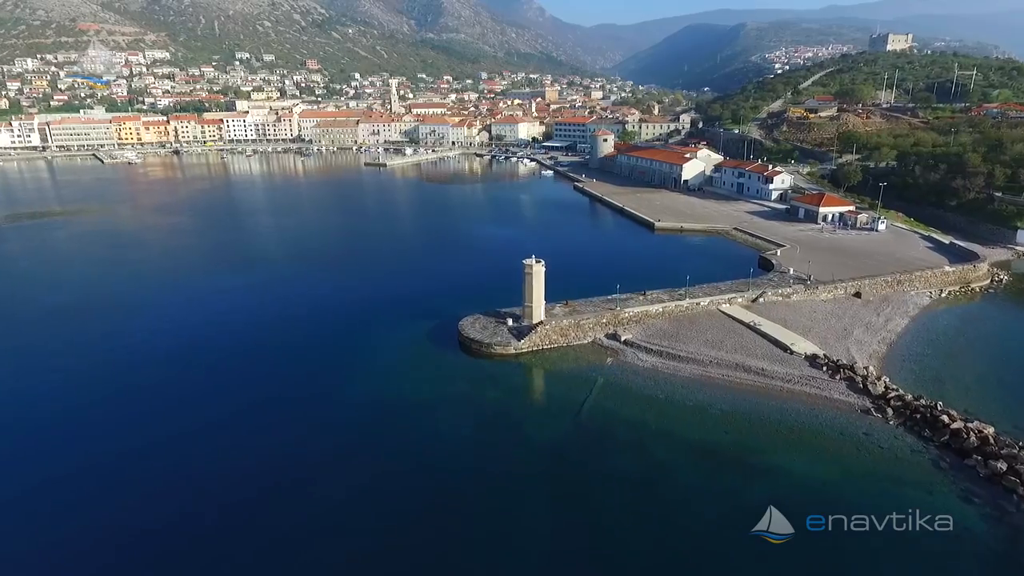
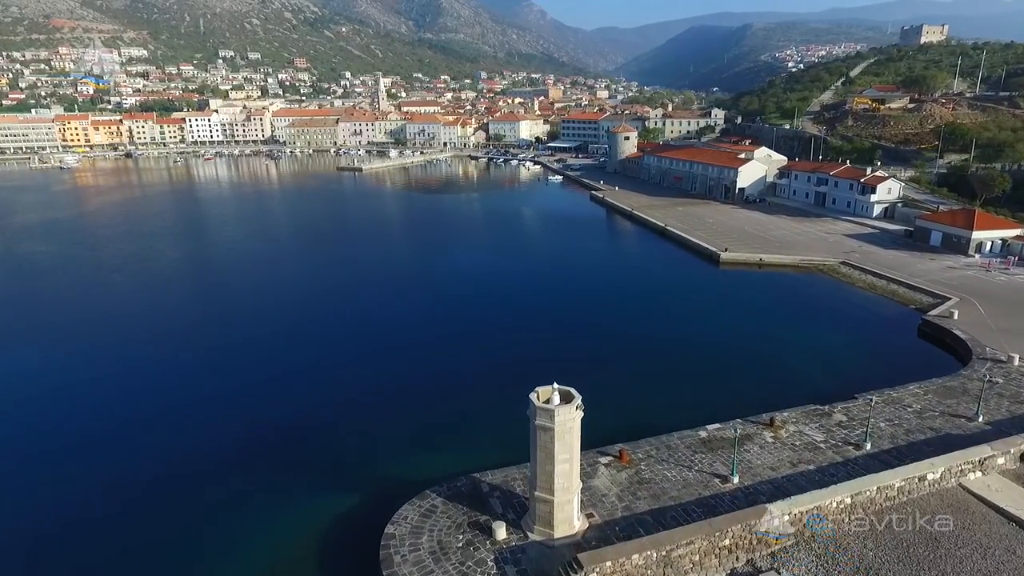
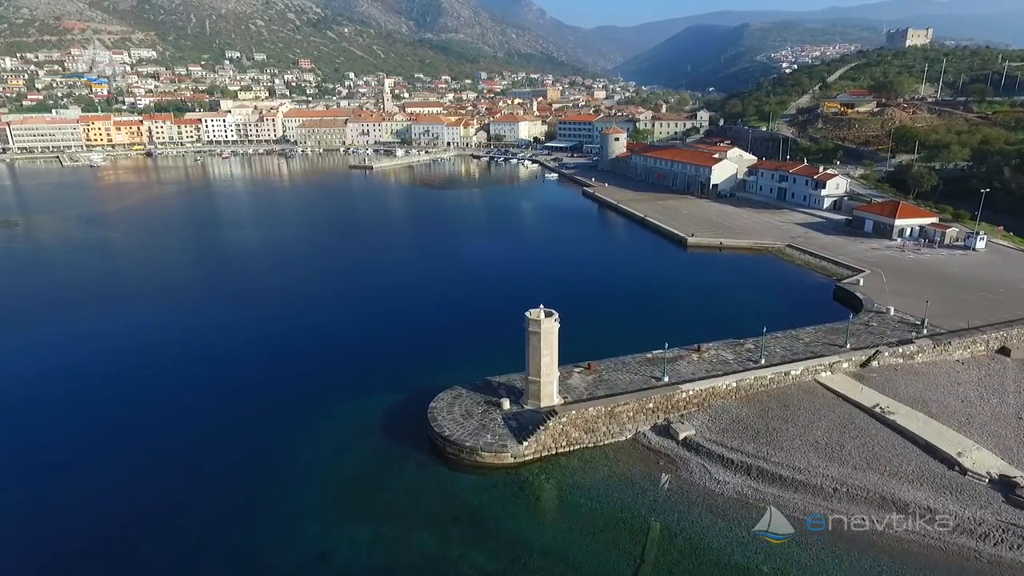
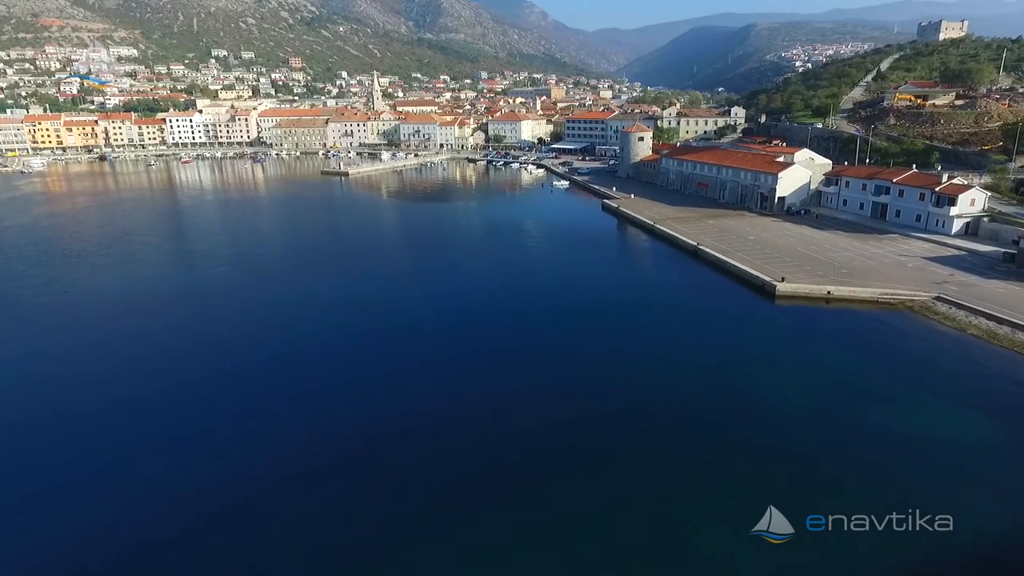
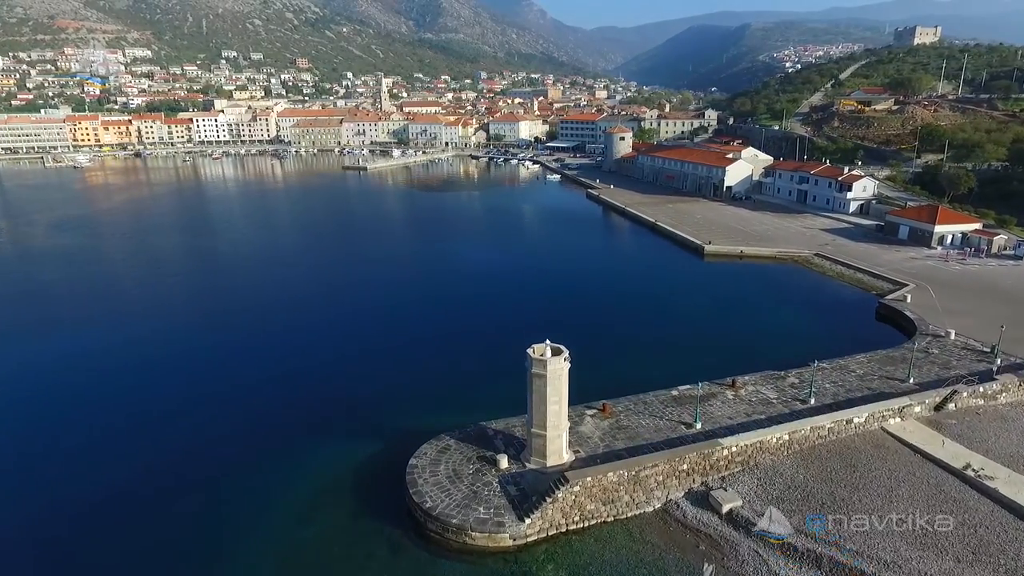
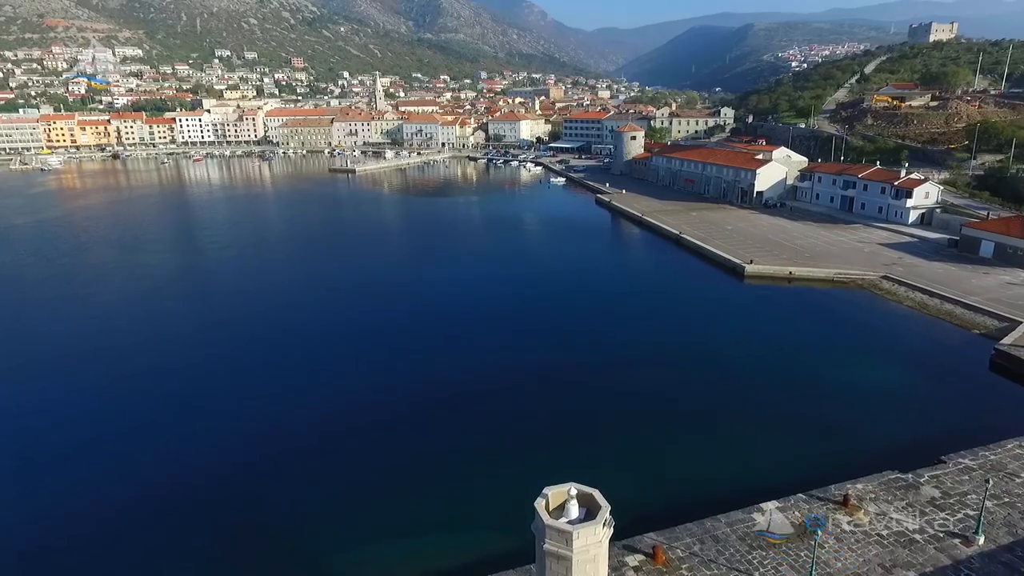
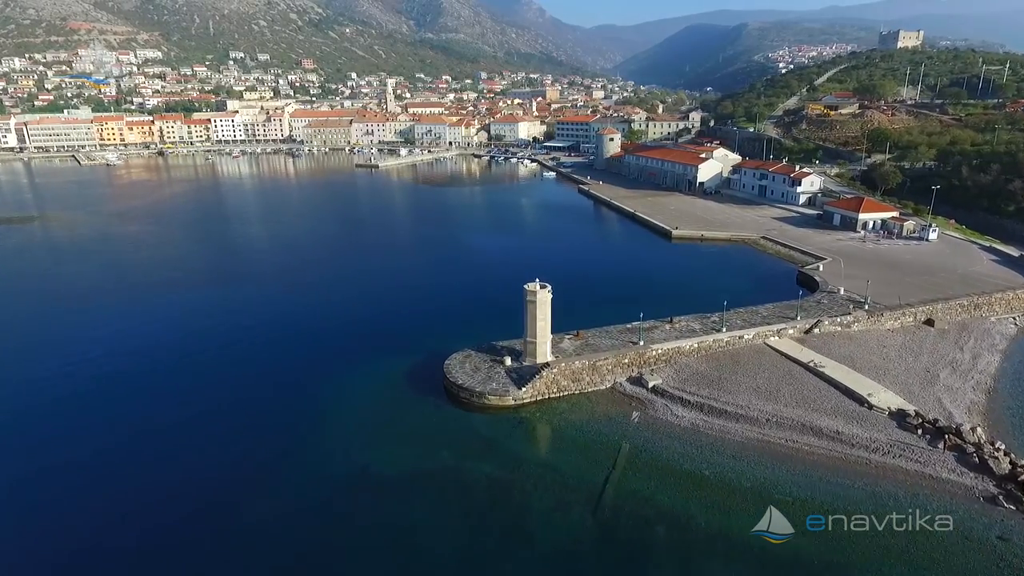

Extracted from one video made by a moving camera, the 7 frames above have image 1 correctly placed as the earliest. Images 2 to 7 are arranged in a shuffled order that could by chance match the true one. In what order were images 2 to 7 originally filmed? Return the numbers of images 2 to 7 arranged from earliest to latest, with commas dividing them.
7, 3, 5, 2, 6, 4
